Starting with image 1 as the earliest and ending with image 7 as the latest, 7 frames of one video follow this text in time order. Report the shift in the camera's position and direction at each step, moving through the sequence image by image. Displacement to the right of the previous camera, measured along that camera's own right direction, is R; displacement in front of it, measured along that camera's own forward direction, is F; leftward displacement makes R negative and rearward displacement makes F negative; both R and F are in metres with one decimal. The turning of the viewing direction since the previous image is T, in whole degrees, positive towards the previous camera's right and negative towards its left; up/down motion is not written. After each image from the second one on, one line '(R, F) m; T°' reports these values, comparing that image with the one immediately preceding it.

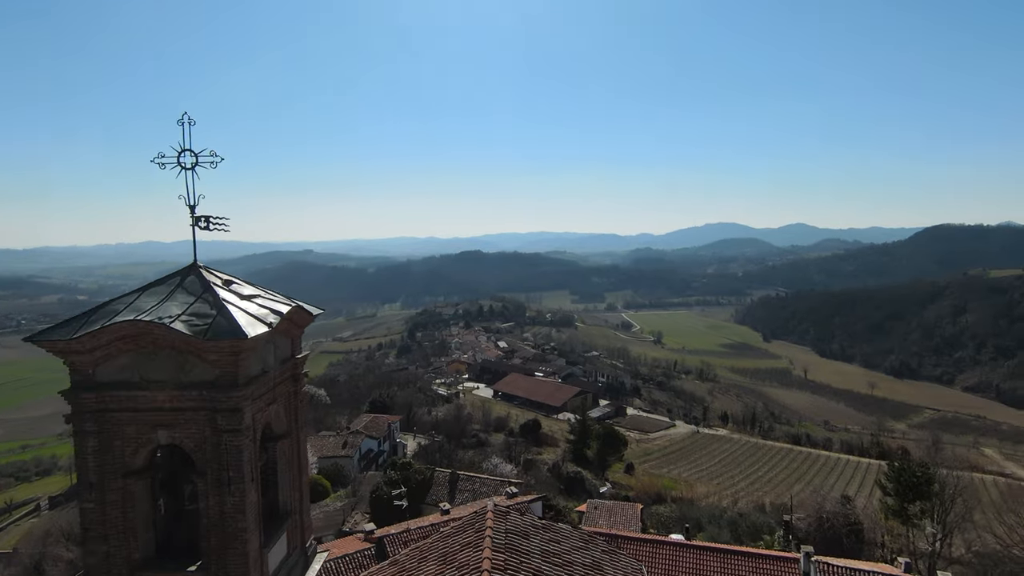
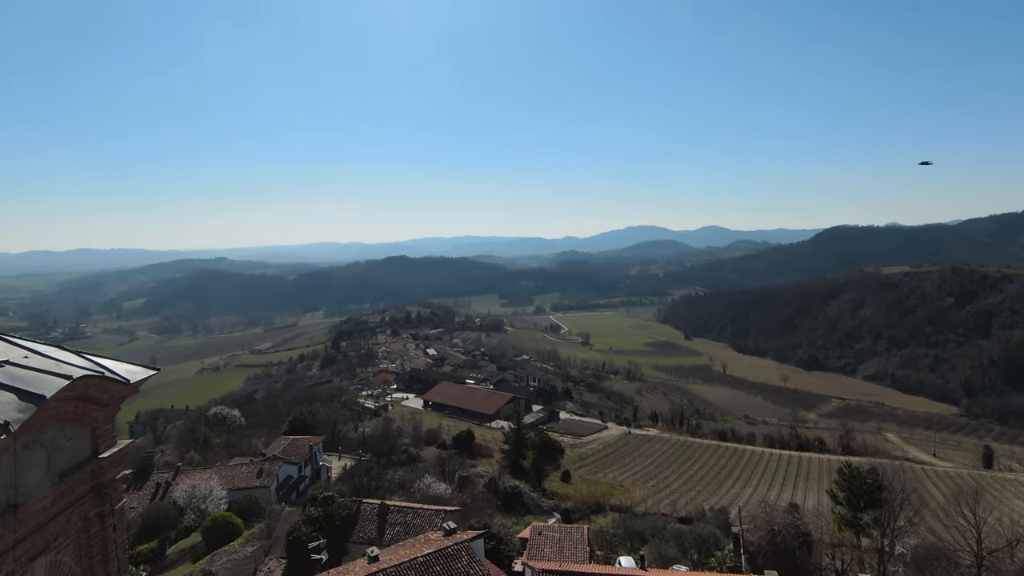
(-0.1, +1.1) m; +7°
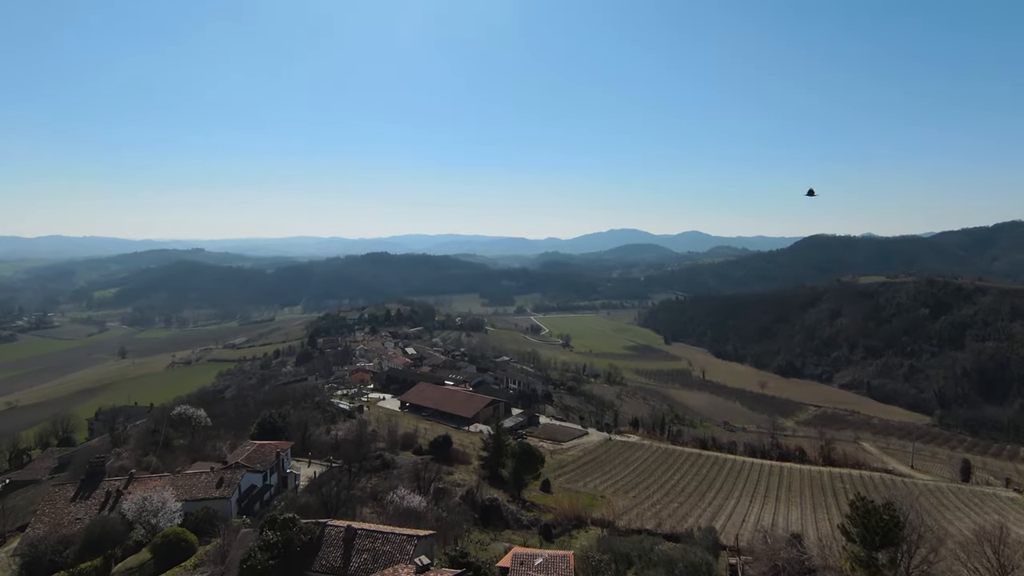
(-0.1, +1.0) m; +2°
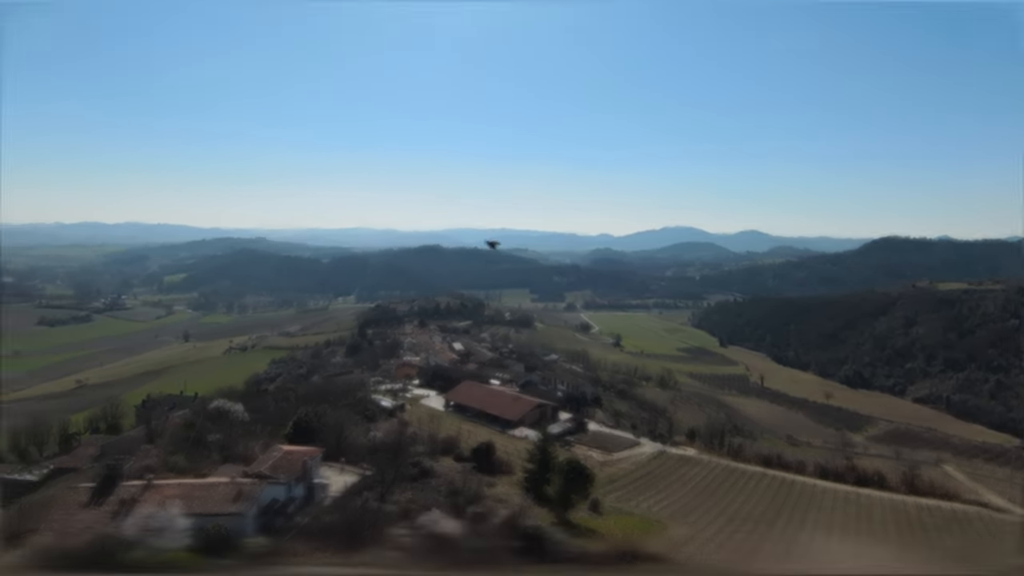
(-0.1, +2.4) m; -5°
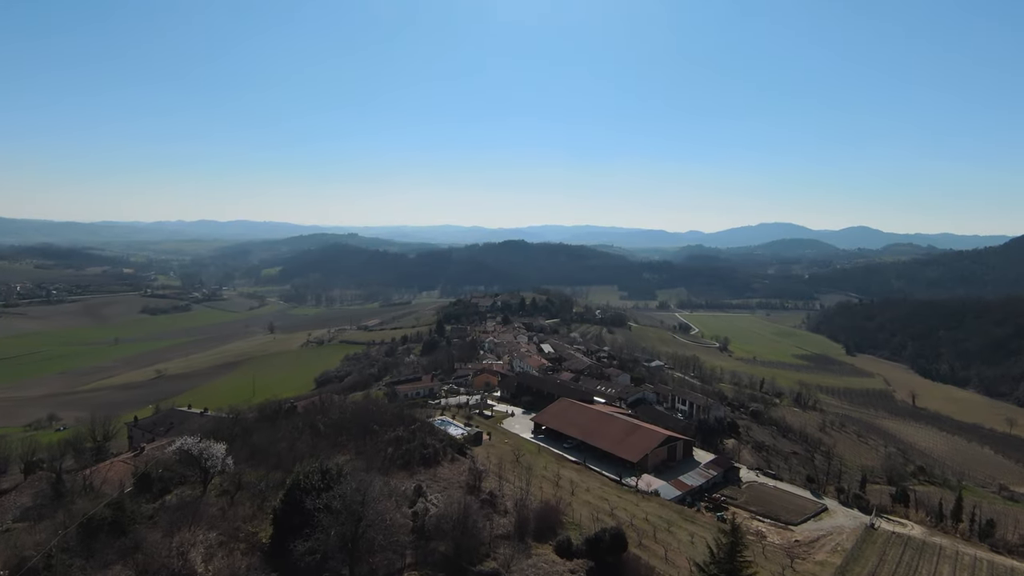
(-2.2, +12.5) m; -9°
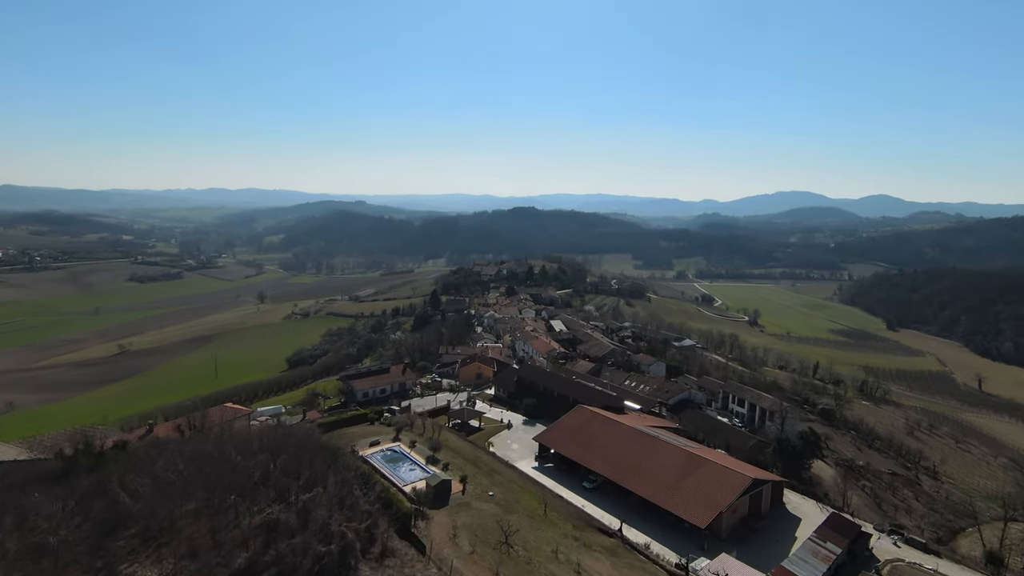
(+0.7, +12.5) m; -1°
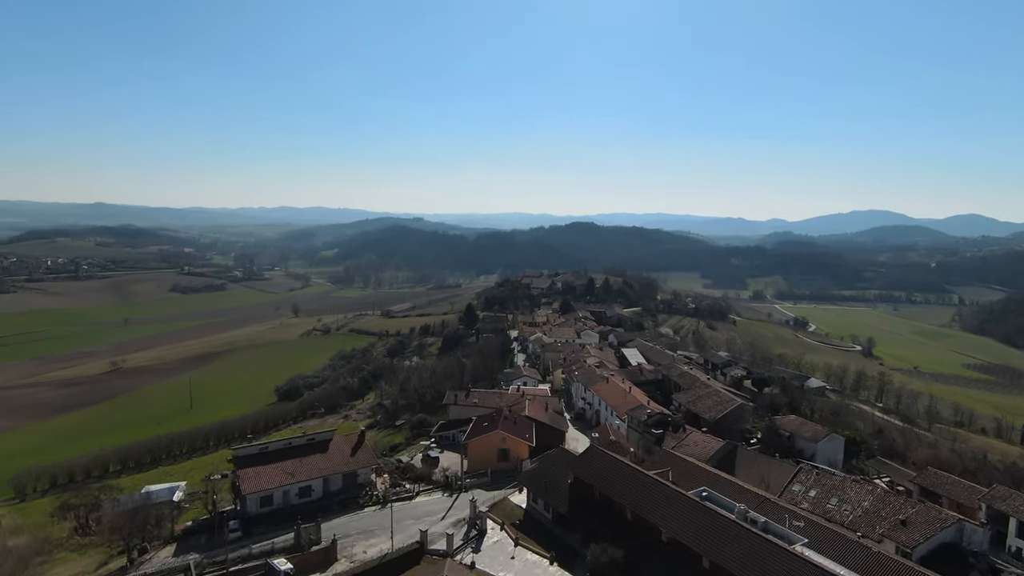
(+0.1, +17.1) m; -6°
